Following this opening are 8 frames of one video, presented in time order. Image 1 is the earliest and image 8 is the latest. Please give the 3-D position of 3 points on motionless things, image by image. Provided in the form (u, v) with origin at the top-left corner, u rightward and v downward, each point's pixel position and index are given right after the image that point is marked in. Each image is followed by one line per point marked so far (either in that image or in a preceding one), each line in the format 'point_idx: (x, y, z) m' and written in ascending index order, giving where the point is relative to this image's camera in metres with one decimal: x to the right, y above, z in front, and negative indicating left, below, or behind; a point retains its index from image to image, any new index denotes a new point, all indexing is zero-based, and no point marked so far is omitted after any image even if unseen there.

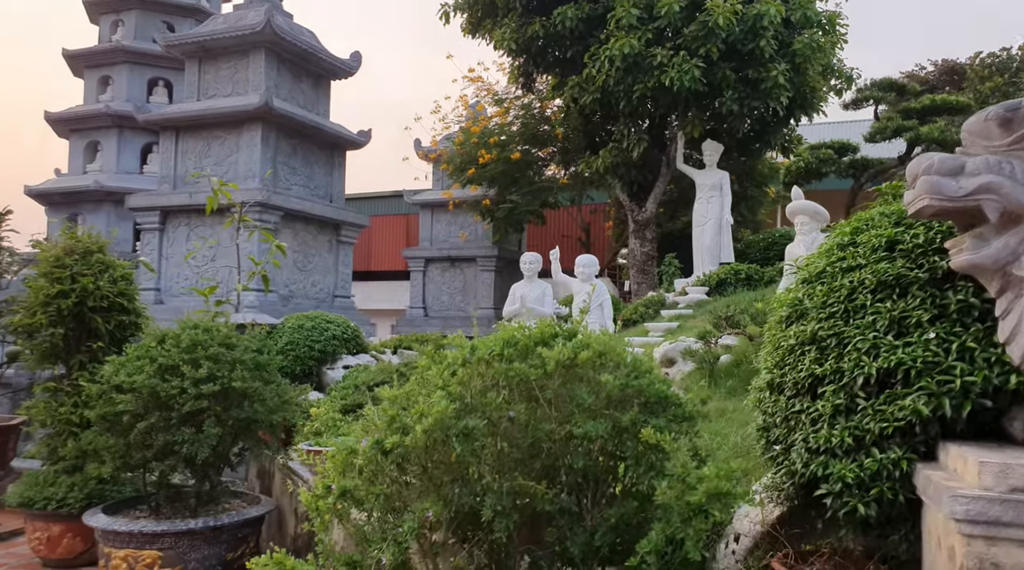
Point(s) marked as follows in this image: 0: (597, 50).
0: (+1.3, +2.9, +10.6) m
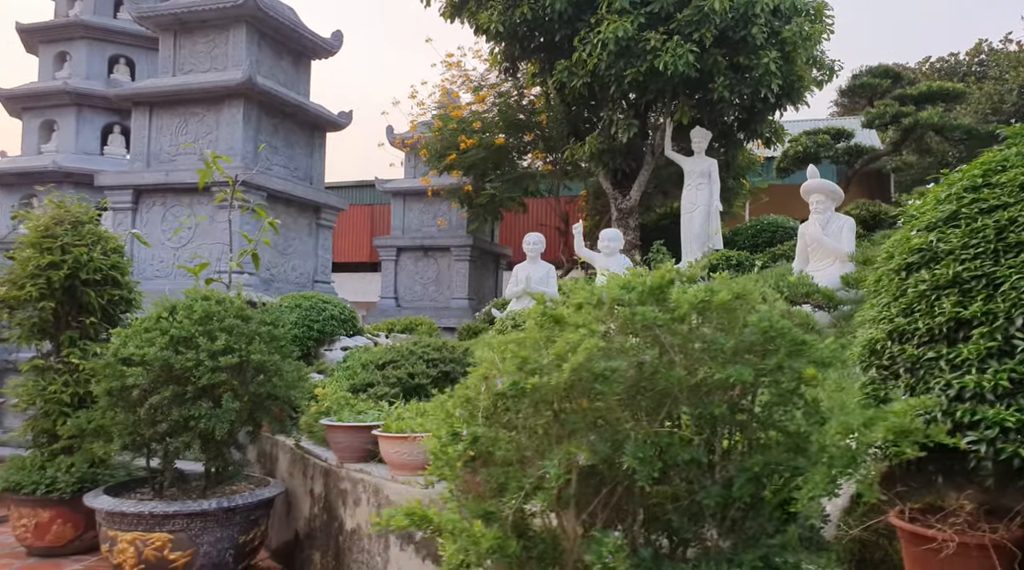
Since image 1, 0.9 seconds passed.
0: (+1.1, +3.0, +10.6) m
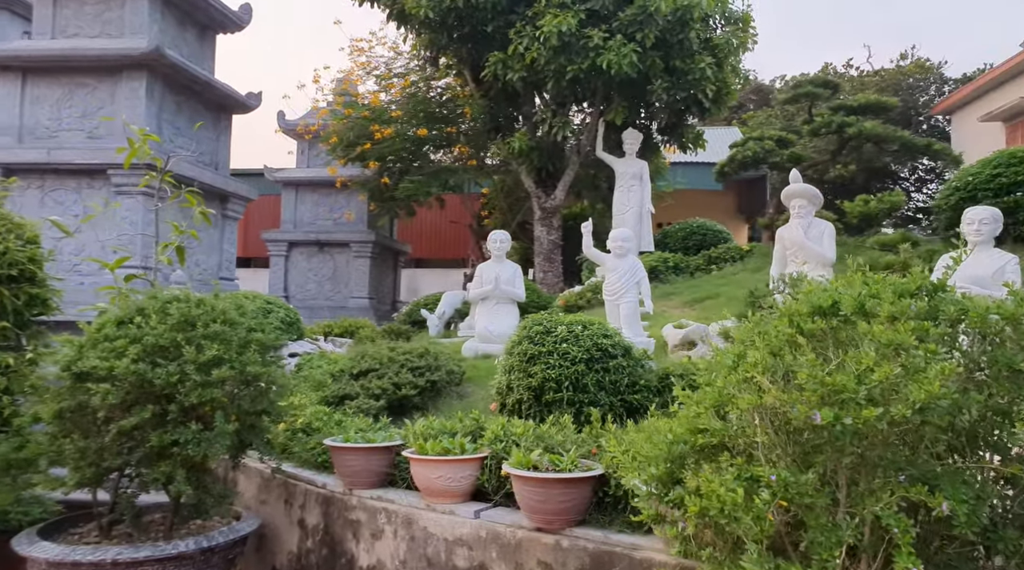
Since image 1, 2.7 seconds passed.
0: (+0.2, +3.0, +10.2) m
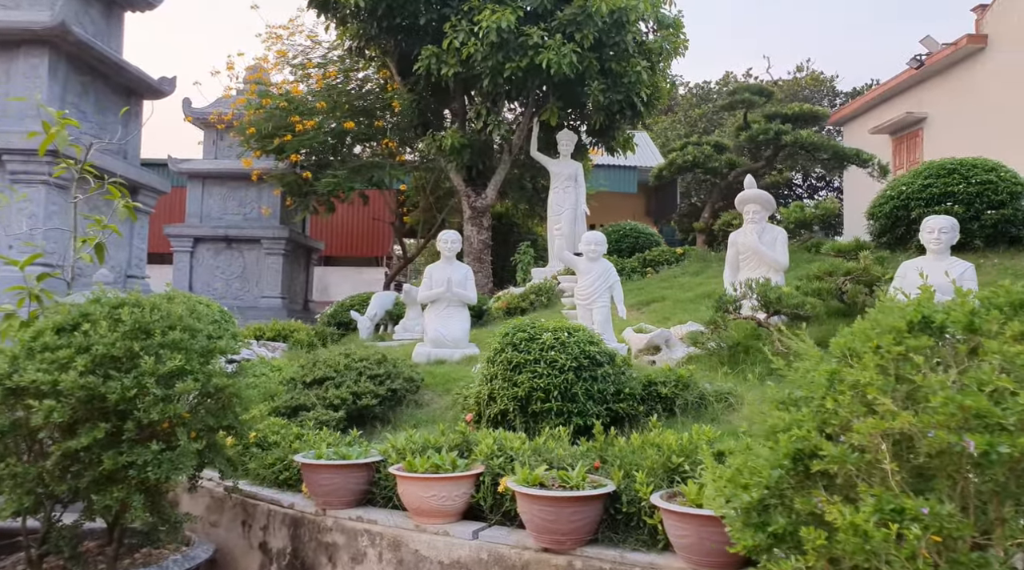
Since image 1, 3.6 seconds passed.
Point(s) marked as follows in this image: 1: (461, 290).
0: (-0.6, +3.0, +10.0) m
1: (-0.4, 0.0, +6.5) m
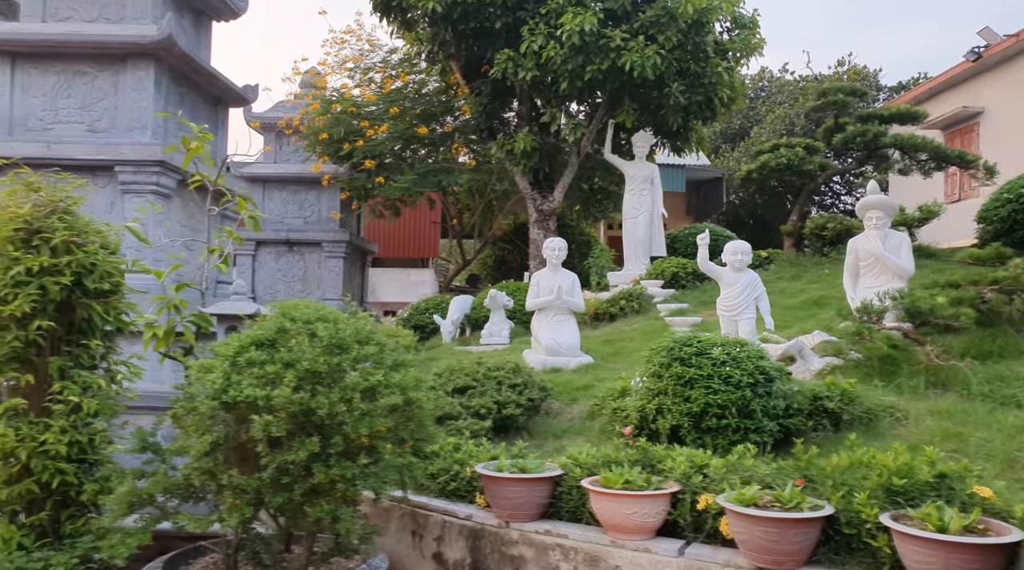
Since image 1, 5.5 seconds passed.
0: (+0.3, +2.9, +10.0) m
1: (+0.4, -0.1, +6.5) m
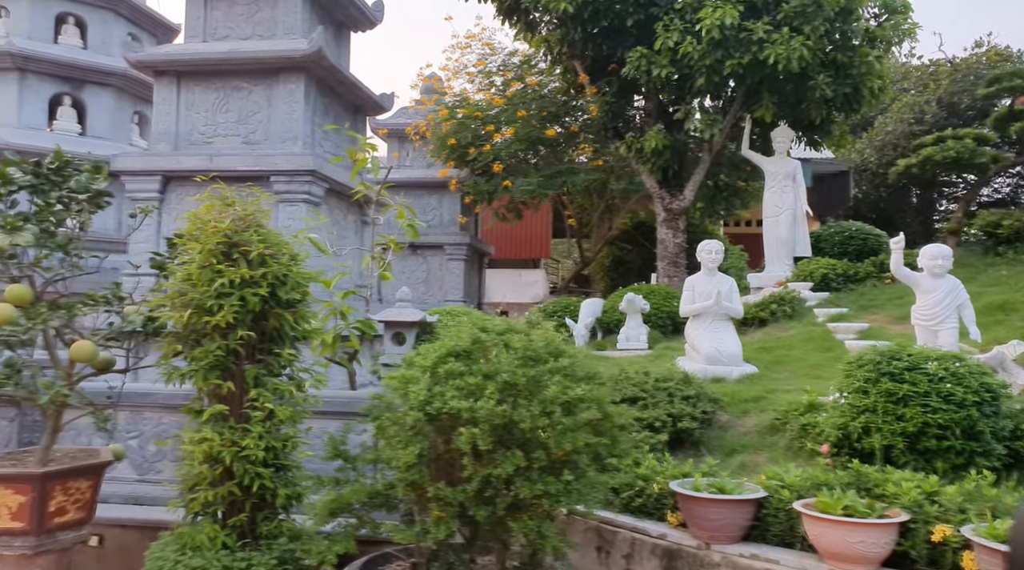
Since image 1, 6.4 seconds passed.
0: (+1.8, +2.9, +9.8) m
1: (+1.6, -0.1, +6.3) m
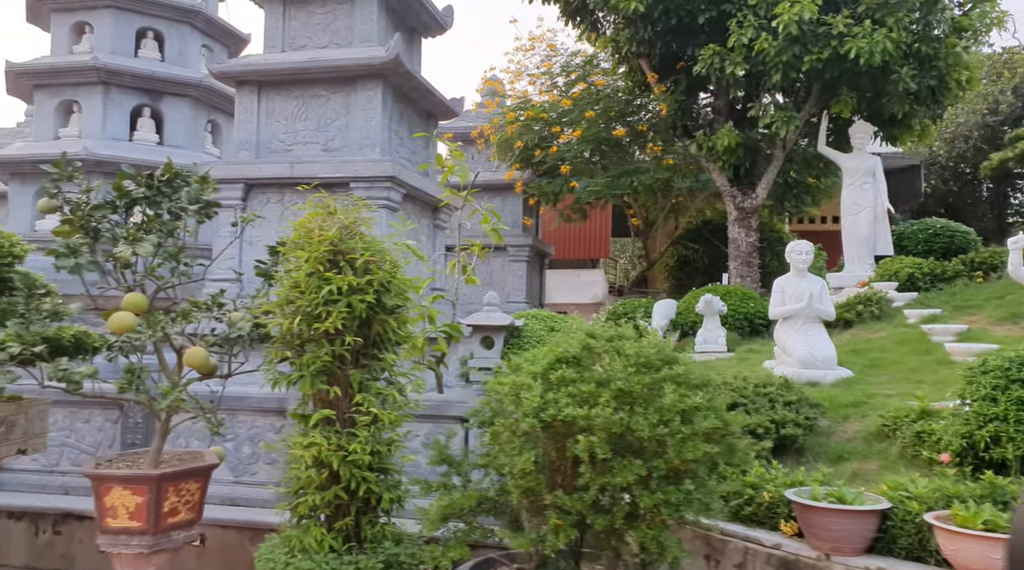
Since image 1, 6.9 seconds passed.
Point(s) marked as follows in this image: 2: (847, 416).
0: (+2.6, +2.9, +9.6) m
1: (+2.2, -0.1, +6.1) m
2: (+2.0, -0.8, +5.1) m
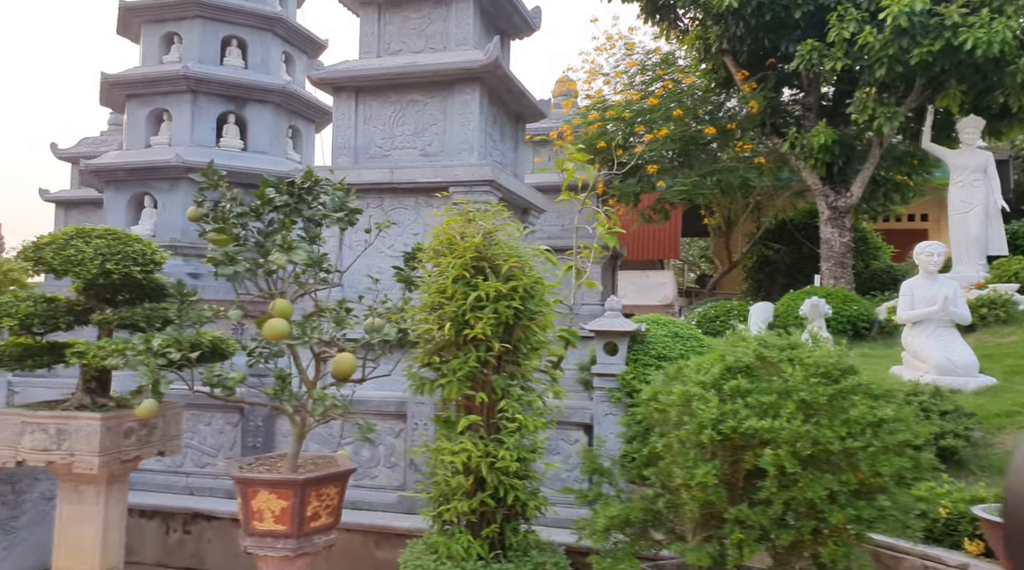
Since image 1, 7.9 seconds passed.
0: (+3.7, +2.9, +9.3) m
1: (+3.0, -0.2, +5.9) m
2: (+2.7, -0.8, +4.9) m
